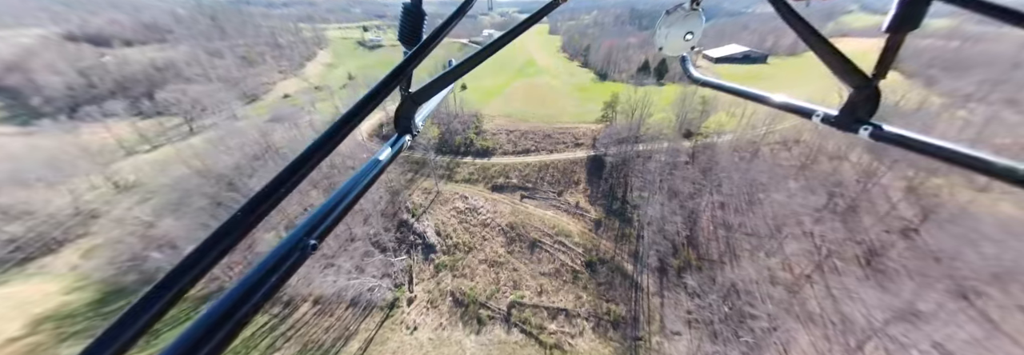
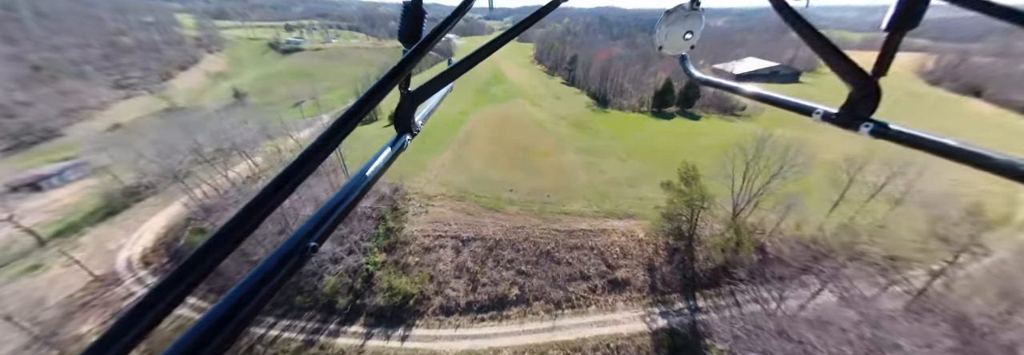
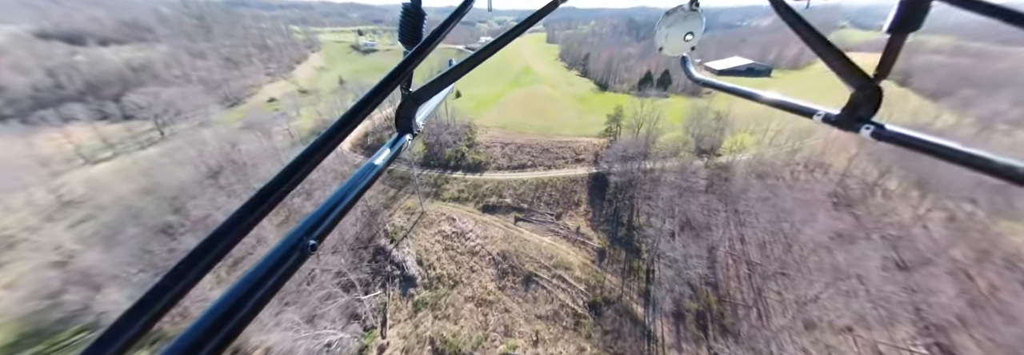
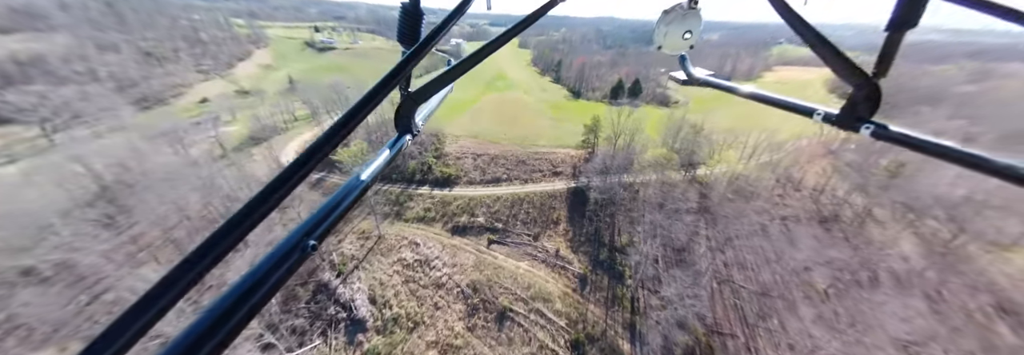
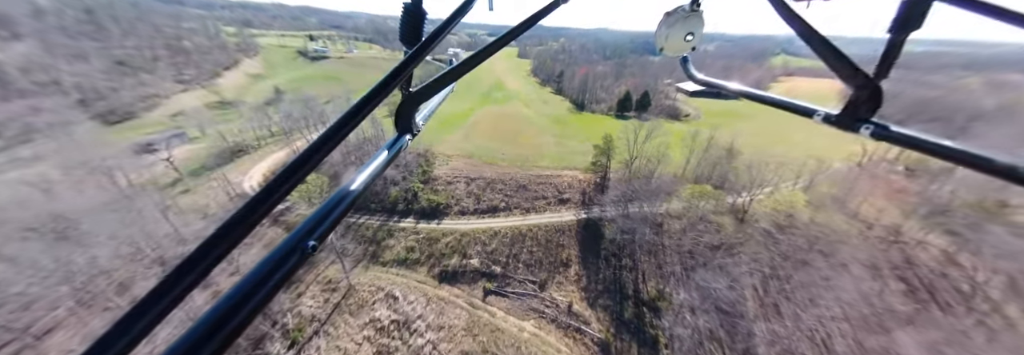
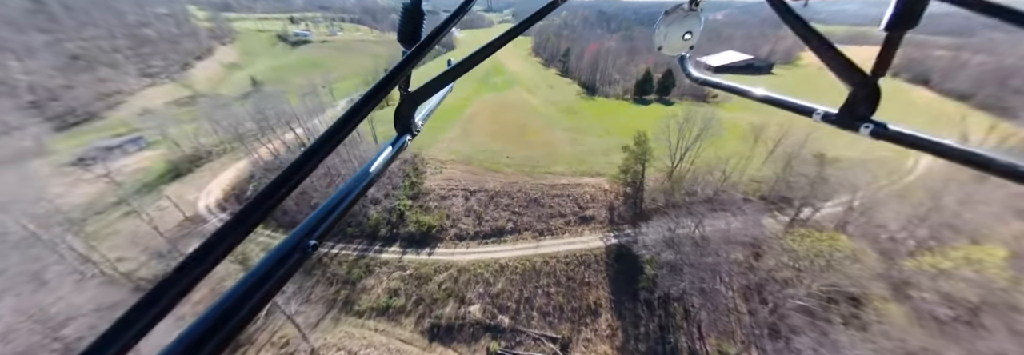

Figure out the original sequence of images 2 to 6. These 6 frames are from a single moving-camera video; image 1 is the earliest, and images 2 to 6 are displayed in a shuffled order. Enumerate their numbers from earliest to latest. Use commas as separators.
3, 4, 5, 6, 2
